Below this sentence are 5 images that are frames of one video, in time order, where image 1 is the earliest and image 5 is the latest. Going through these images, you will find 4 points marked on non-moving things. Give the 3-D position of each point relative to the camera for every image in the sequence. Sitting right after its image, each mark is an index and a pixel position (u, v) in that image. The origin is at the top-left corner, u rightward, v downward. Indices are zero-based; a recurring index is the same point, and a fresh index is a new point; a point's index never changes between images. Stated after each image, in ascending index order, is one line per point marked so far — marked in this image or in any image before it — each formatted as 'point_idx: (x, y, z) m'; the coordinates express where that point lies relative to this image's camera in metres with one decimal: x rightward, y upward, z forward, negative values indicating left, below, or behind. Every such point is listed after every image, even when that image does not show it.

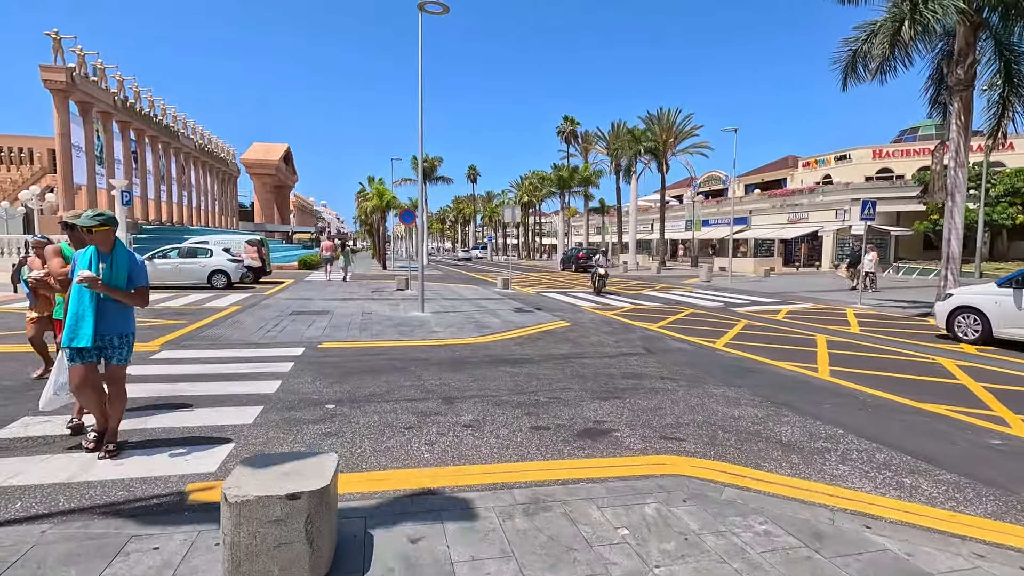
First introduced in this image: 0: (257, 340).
0: (-4.4, -0.9, +9.3) m
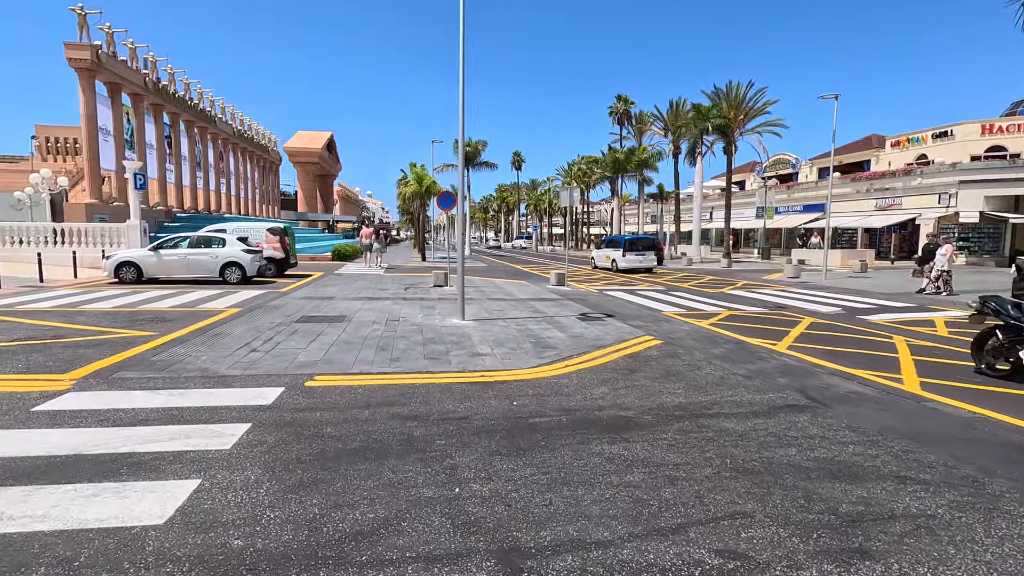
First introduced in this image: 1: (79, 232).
0: (-3.5, -1.0, +6.5) m
1: (-15.9, +2.1, +19.7) m
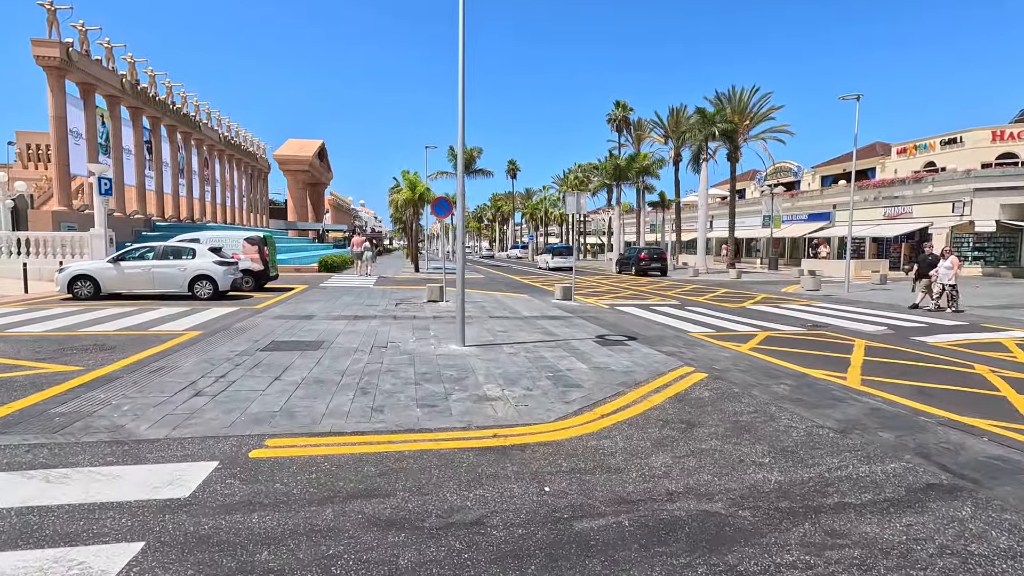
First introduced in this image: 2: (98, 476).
0: (-3.3, -1.2, +4.8) m
1: (-15.9, +1.6, +17.9) m
2: (-2.9, -1.3, +3.8) m
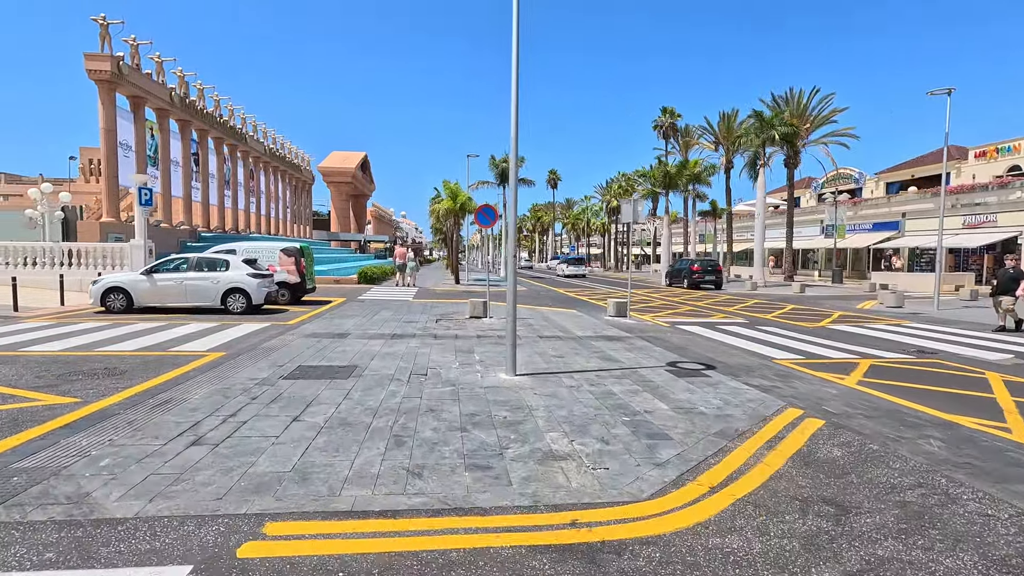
0: (-2.7, -1.4, +3.7) m
1: (-14.3, +1.2, +17.7) m
2: (-2.4, -1.5, +2.7) m
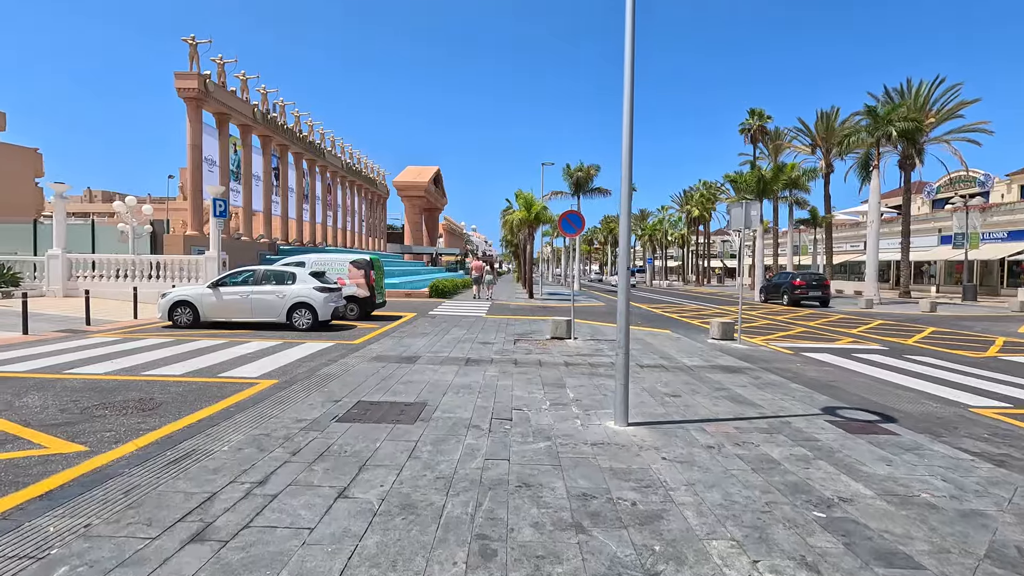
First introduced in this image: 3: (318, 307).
0: (-2.0, -1.6, +2.2) m
1: (-11.7, +0.8, +17.7) m
2: (-1.8, -1.6, +1.2) m
3: (-4.8, -0.5, +13.2) m
